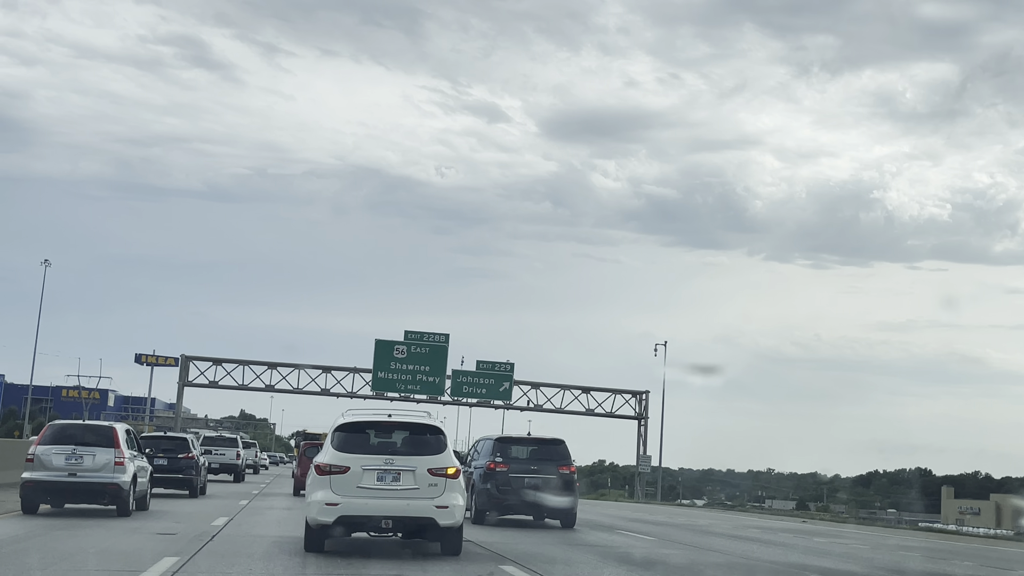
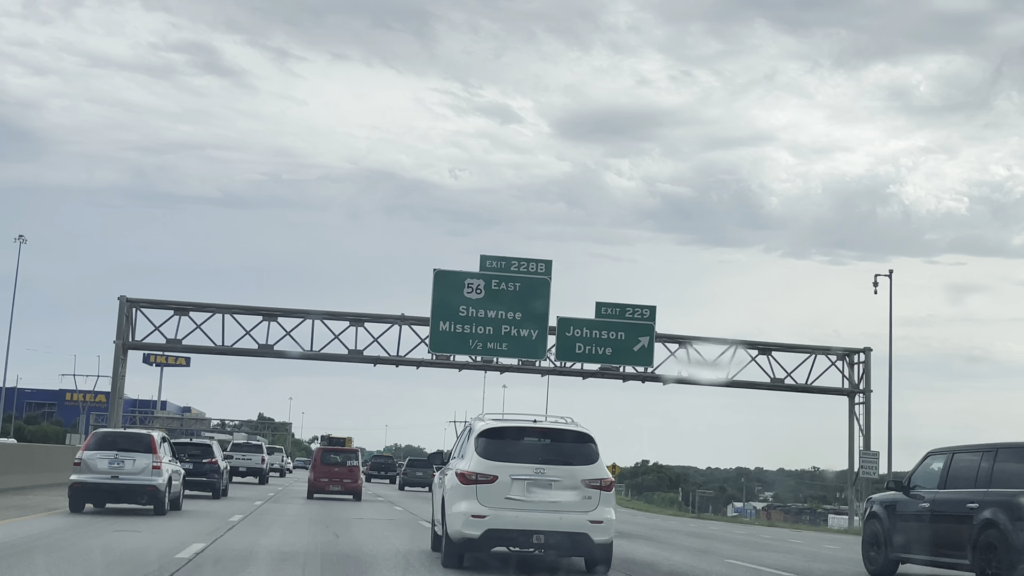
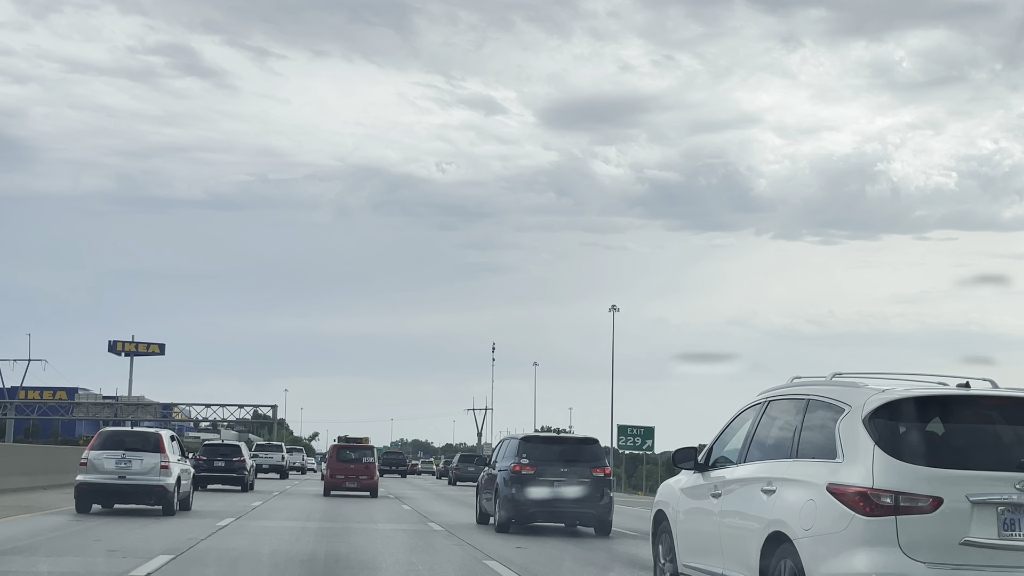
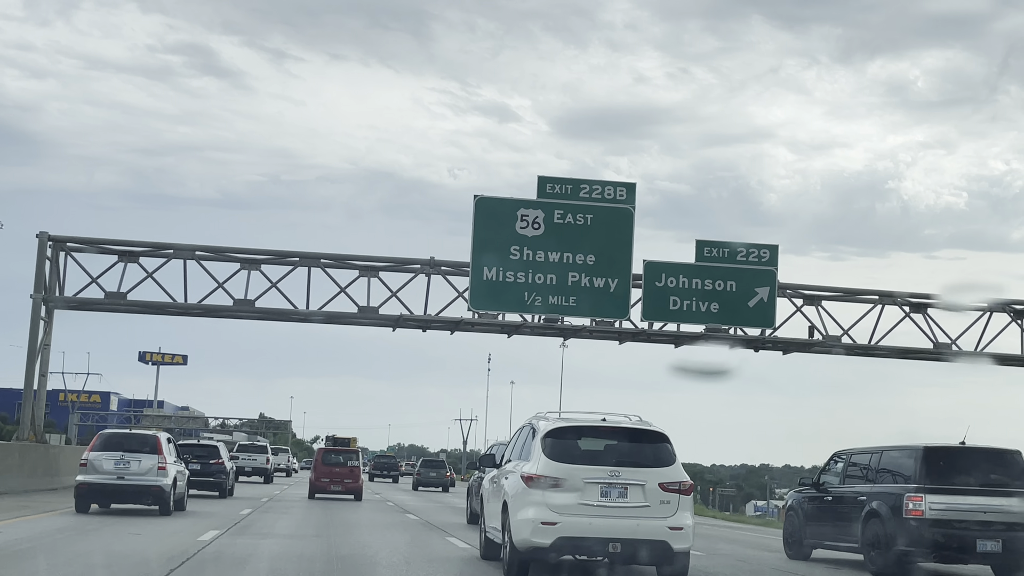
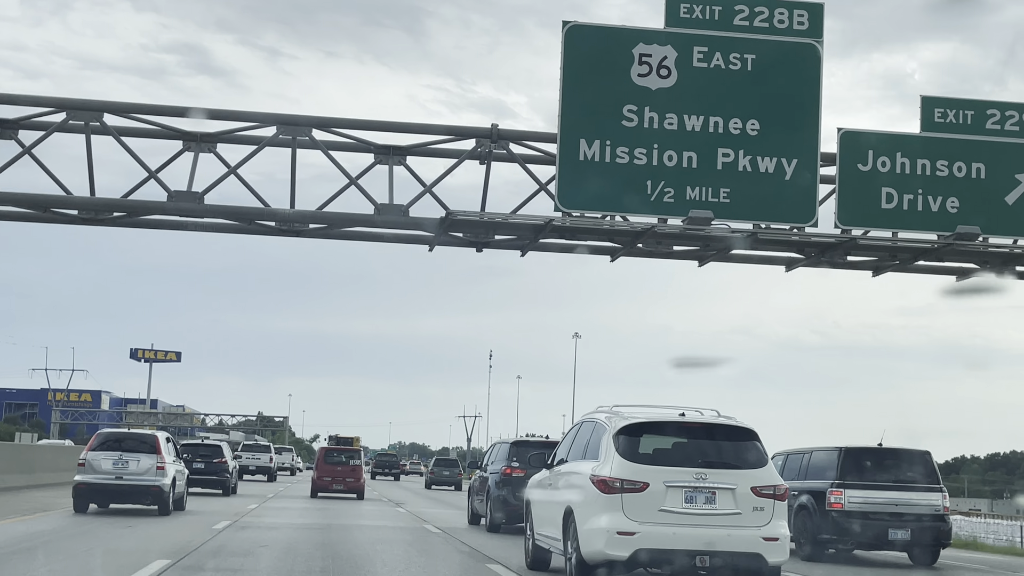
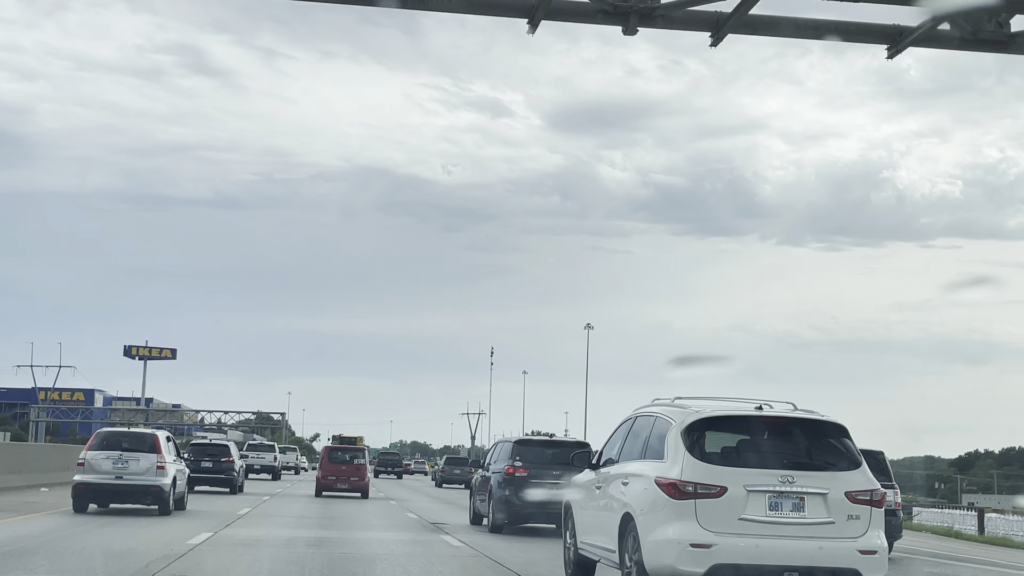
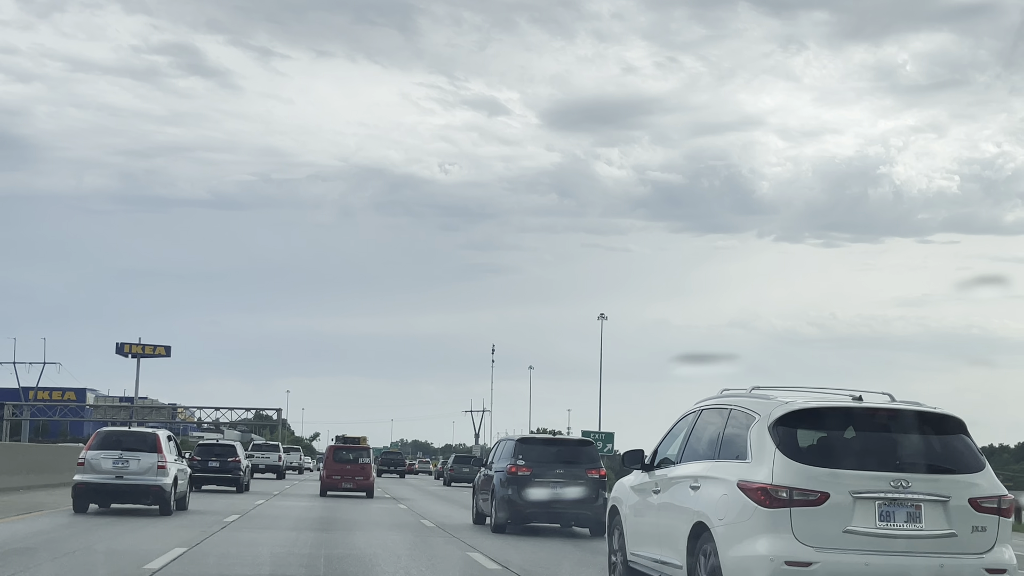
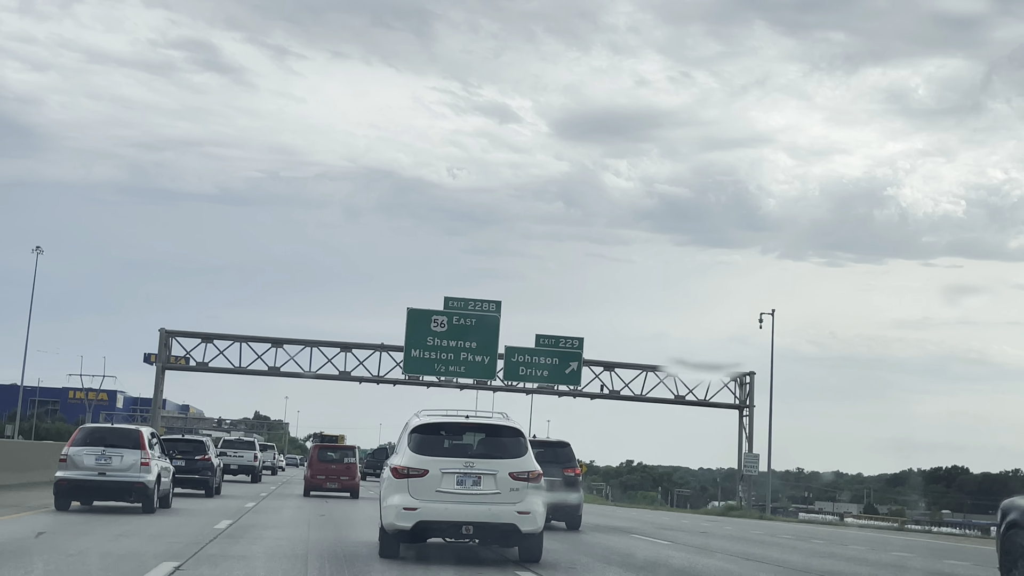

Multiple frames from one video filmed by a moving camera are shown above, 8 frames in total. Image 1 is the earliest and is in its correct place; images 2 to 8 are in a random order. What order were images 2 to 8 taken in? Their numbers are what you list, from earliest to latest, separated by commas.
8, 2, 4, 5, 6, 7, 3
